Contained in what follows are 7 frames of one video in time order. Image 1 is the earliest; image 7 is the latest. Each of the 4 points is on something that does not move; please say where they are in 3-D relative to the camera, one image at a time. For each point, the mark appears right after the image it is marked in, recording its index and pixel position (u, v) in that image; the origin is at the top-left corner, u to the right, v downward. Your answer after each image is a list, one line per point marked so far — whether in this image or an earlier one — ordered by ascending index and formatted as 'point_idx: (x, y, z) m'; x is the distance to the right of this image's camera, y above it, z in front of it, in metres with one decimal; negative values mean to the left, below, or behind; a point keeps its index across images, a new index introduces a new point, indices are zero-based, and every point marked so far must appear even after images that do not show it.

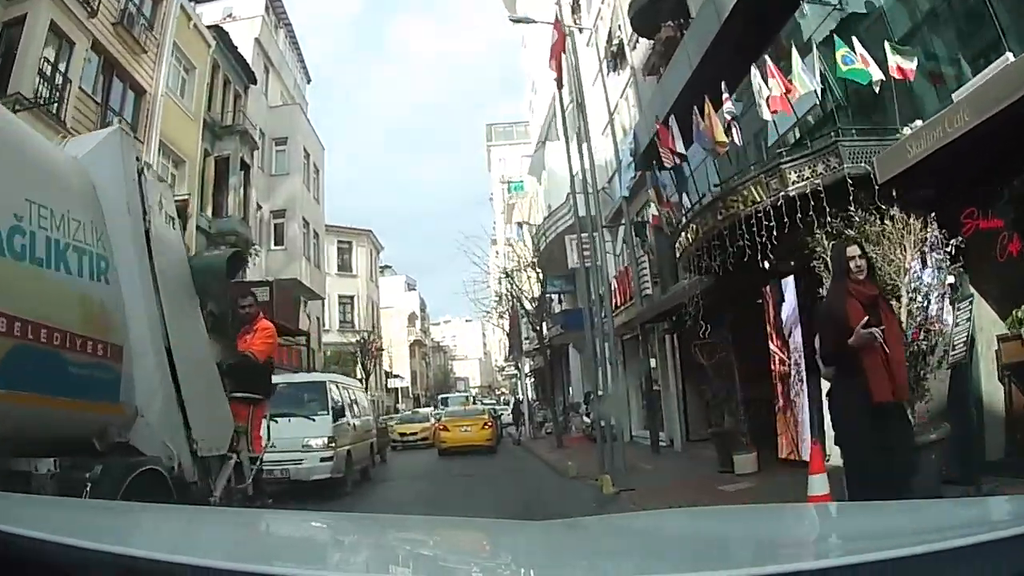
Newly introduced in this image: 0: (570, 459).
0: (+1.3, -4.0, +20.3) m
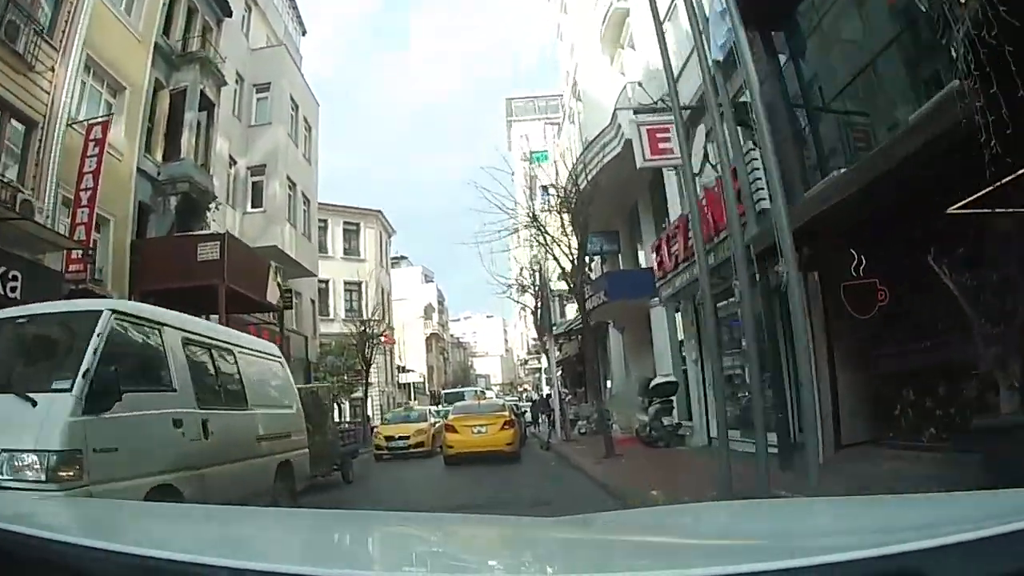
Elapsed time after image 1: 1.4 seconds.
0: (+1.9, -3.2, +16.3) m
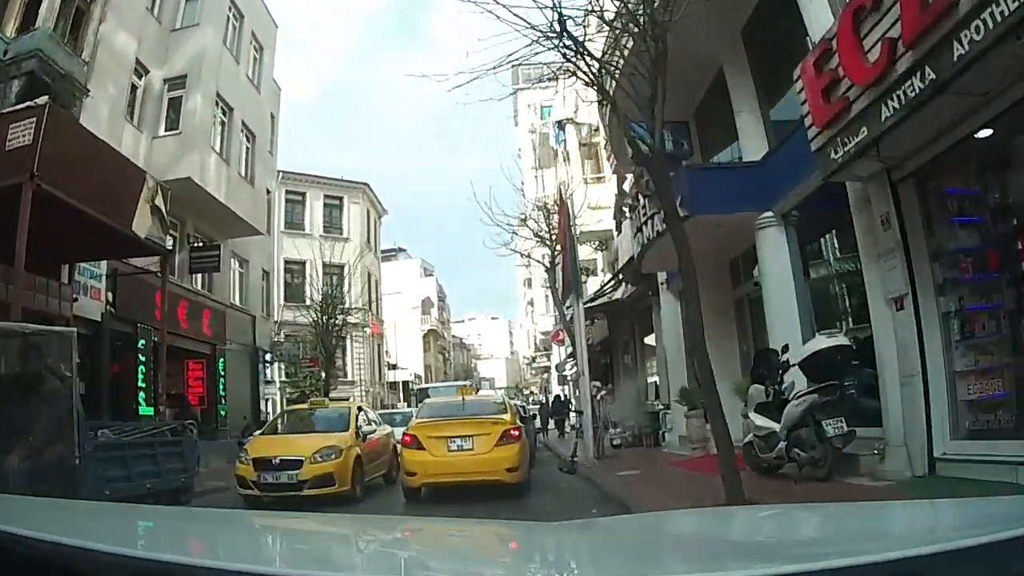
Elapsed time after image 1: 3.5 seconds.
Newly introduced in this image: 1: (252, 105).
0: (+1.9, -2.5, +11.2) m
1: (-5.6, +3.9, +16.5) m
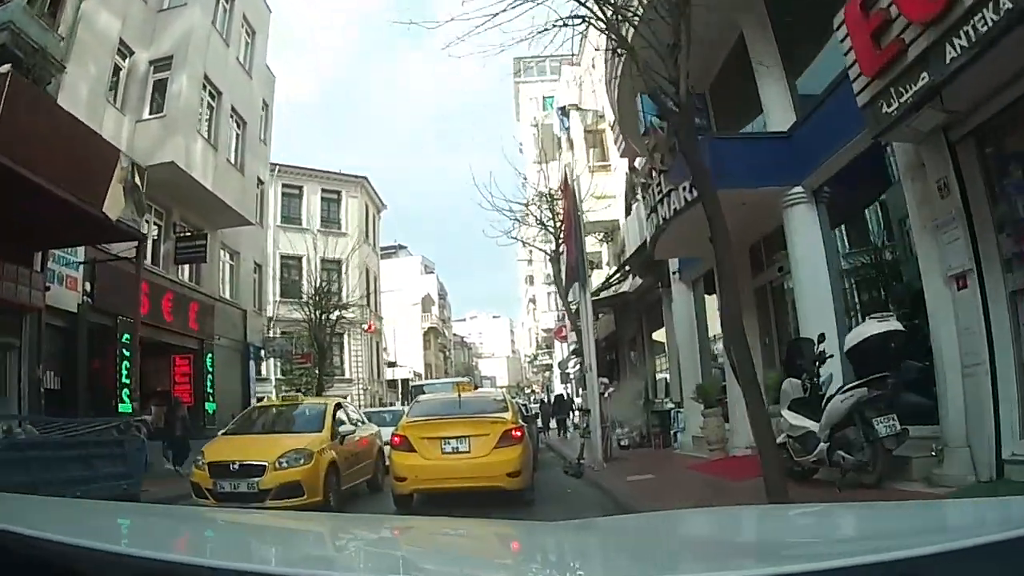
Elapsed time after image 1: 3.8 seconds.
0: (+1.9, -2.3, +10.6) m
1: (-5.6, +4.1, +15.9) m
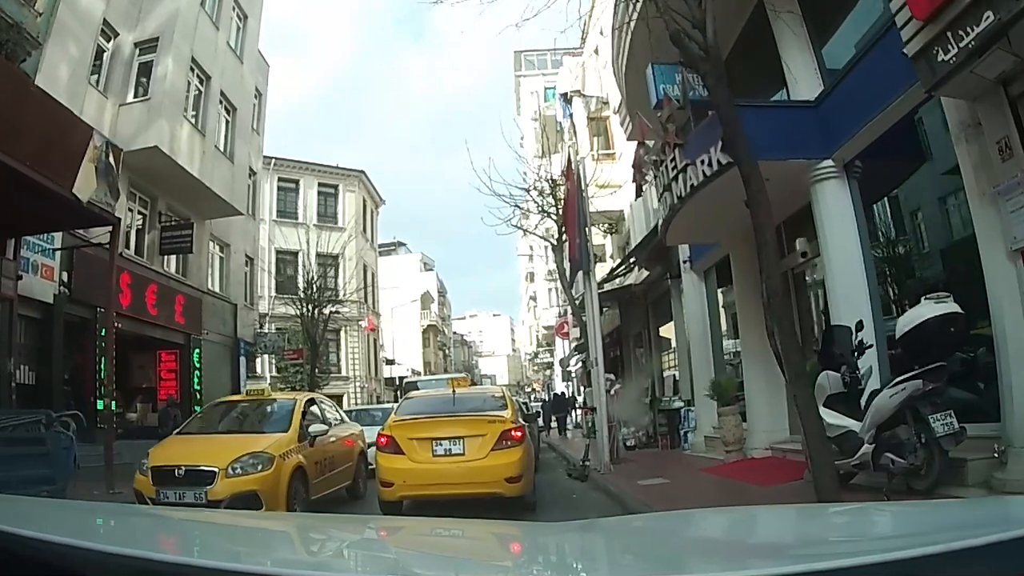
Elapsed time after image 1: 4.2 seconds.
0: (+1.9, -2.2, +10.0) m
1: (-5.6, +4.2, +15.3) m
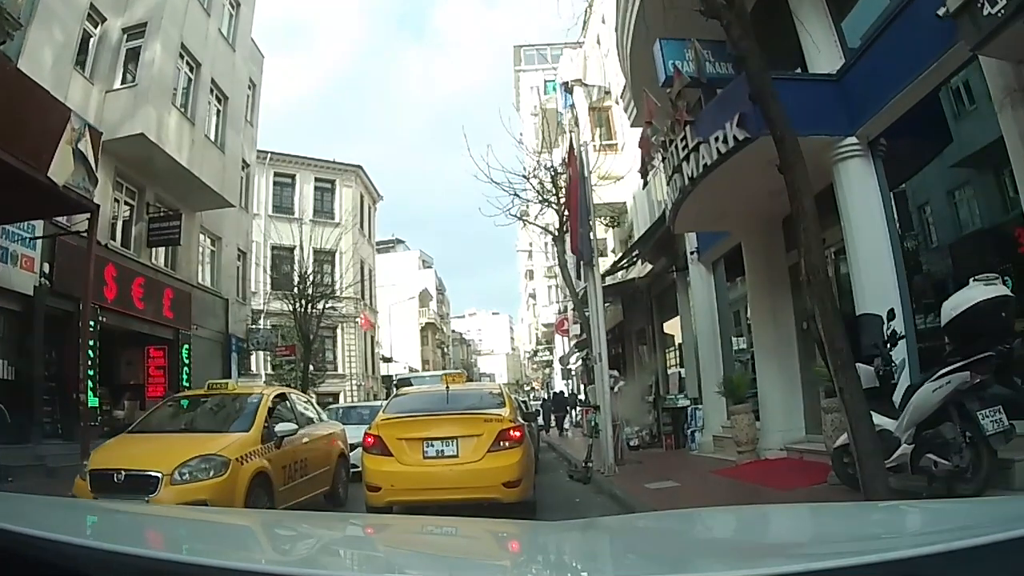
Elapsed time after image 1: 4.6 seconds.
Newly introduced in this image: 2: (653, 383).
0: (+1.9, -2.1, +9.6) m
1: (-5.6, +4.3, +14.9) m
2: (+2.6, -1.7, +14.0) m
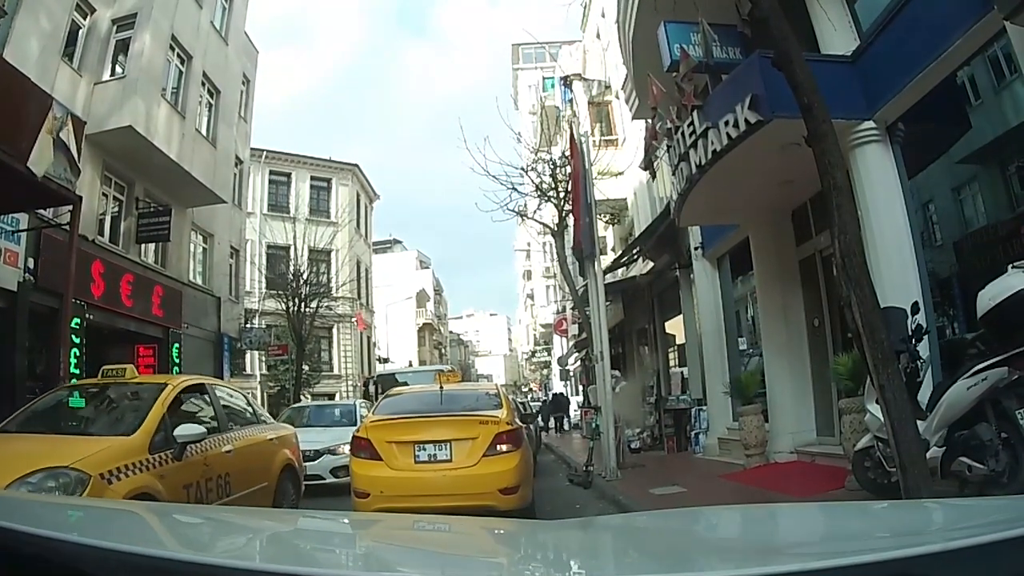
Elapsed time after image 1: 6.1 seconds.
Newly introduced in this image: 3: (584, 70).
0: (+1.9, -2.1, +9.3) m
1: (-5.6, +4.4, +14.6) m
2: (+2.5, -1.7, +13.7) m
3: (+1.6, +4.9, +17.3) m
